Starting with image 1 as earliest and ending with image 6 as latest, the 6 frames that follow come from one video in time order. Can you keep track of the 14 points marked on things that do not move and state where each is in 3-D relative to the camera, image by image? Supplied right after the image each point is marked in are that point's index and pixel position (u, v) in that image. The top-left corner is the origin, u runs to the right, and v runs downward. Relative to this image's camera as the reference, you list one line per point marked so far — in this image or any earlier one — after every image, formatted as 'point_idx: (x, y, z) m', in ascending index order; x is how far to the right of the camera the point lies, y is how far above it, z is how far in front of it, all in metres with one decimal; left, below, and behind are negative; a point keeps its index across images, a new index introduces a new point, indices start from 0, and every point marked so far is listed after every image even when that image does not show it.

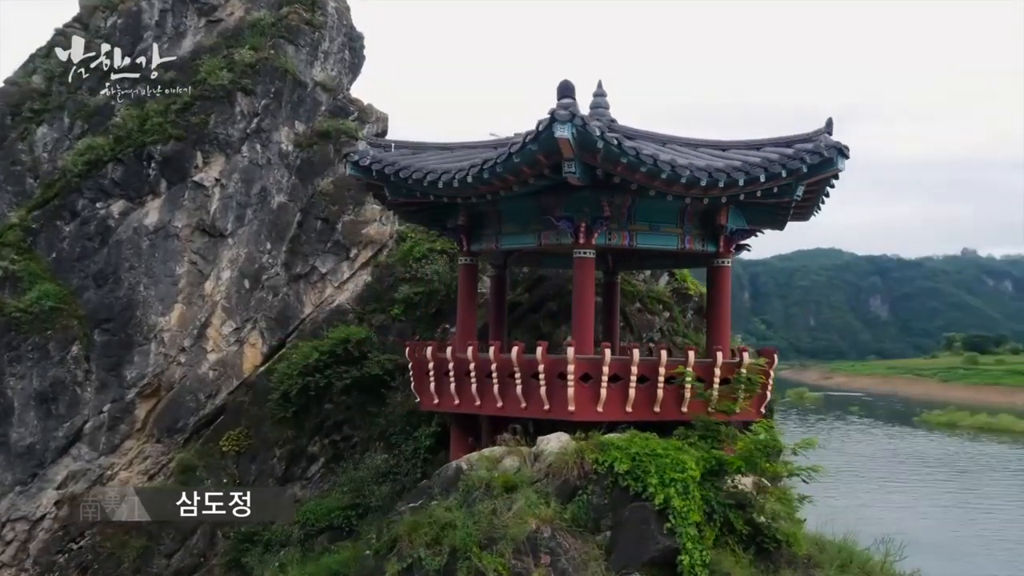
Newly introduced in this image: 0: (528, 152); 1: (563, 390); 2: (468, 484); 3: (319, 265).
0: (+0.1, +1.3, +9.1) m
1: (+0.7, -1.0, +9.7) m
2: (-0.5, -1.9, +9.3) m
3: (-3.3, +0.4, +16.9) m
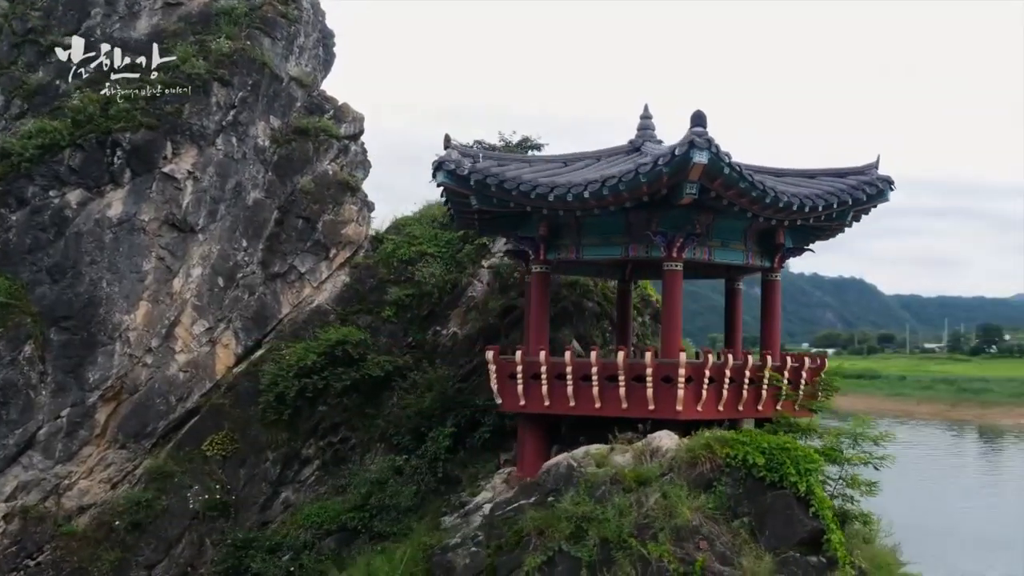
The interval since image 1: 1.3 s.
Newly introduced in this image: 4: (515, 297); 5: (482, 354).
0: (+1.5, +1.2, +9.9) m
1: (+1.8, -1.2, +10.5) m
2: (+0.8, -2.0, +9.9) m
3: (-3.7, +0.4, +16.6) m
4: (0.0, -0.1, +15.7) m
5: (-0.5, -1.1, +15.4) m
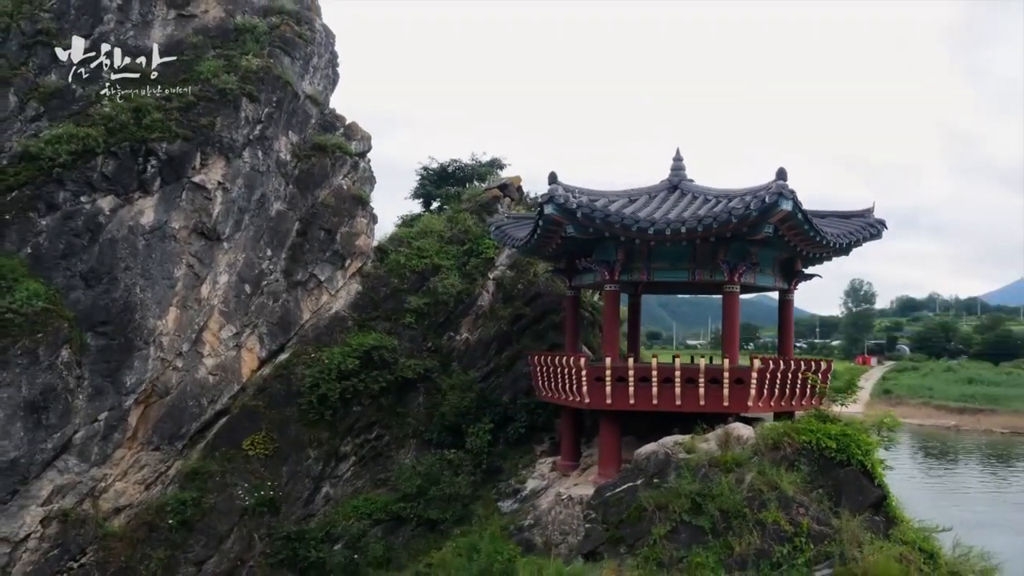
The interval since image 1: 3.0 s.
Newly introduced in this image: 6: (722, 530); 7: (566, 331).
0: (+3.0, +0.9, +12.3) m
1: (+3.2, -1.4, +13.0) m
2: (+2.3, -2.3, +12.1) m
3: (-3.6, +0.3, +17.6) m
4: (+0.2, -0.3, +17.6) m
5: (-0.2, -1.2, +17.2) m
6: (+2.5, -3.0, +11.6) m
7: (+1.0, -0.7, +15.9) m
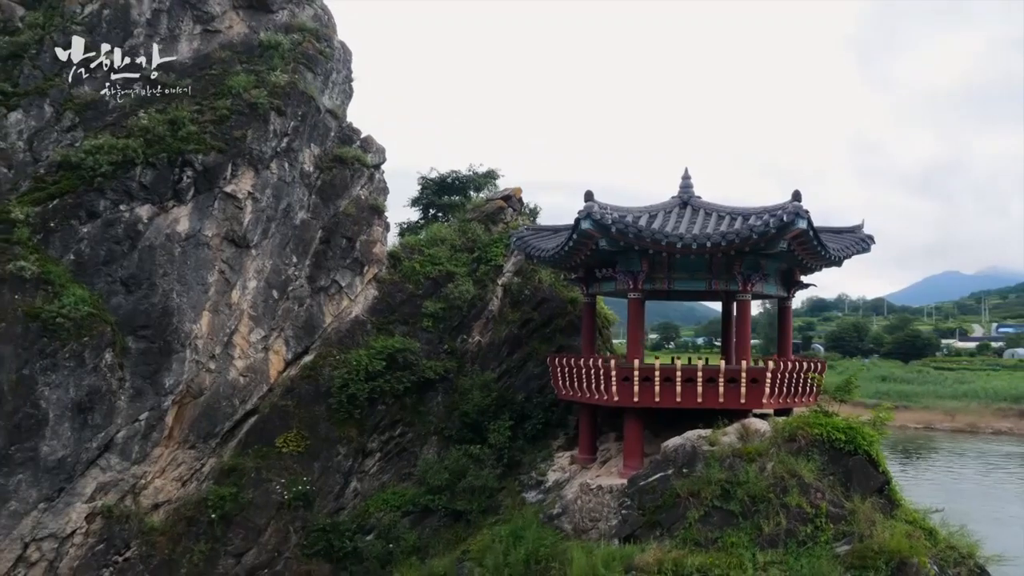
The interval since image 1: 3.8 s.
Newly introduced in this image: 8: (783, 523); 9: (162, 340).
0: (+3.7, +0.8, +13.8) m
1: (+3.7, -1.6, +14.5) m
2: (+2.9, -2.4, +13.6) m
3: (-3.4, +0.2, +18.6) m
4: (+0.3, -0.5, +18.8) m
5: (0.0, -1.4, +18.4) m
6: (+3.2, -3.1, +13.0) m
7: (+1.3, -0.8, +17.2) m
8: (+3.7, -3.2, +12.9) m
9: (-6.0, -0.9, +16.2) m
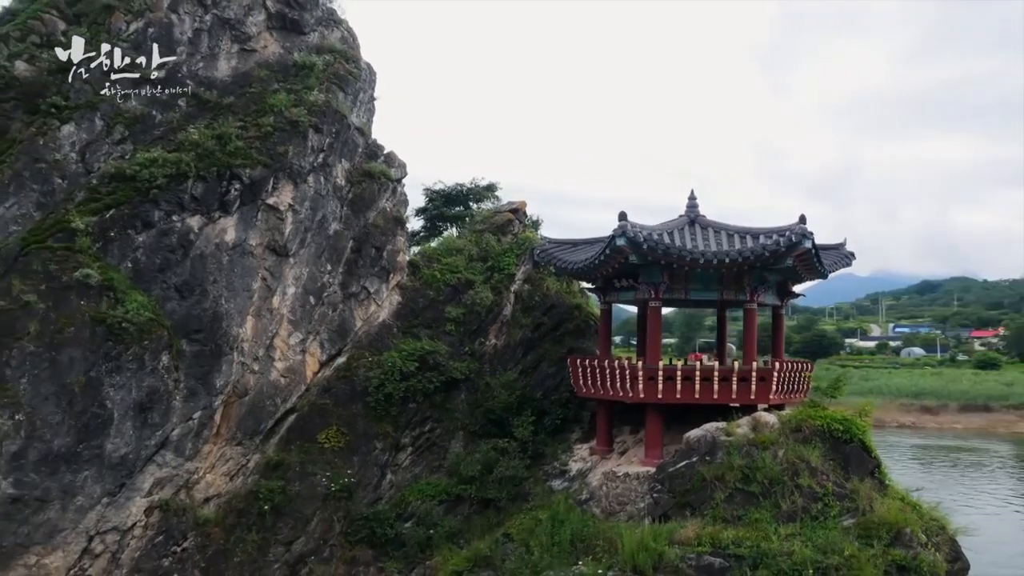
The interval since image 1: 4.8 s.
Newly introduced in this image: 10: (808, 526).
0: (+4.4, +0.6, +15.8) m
1: (+4.4, -1.7, +16.5) m
2: (+3.7, -2.6, +15.5) m
3: (-3.1, +0.1, +19.8) m
4: (+0.6, -0.6, +20.5) m
5: (+0.3, -1.5, +20.0) m
6: (+4.0, -3.3, +15.0) m
7: (+1.7, -1.0, +19.0) m
8: (+4.5, -3.4, +14.9) m
9: (-5.4, -1.0, +17.2) m
10: (+4.6, -3.7, +14.6) m
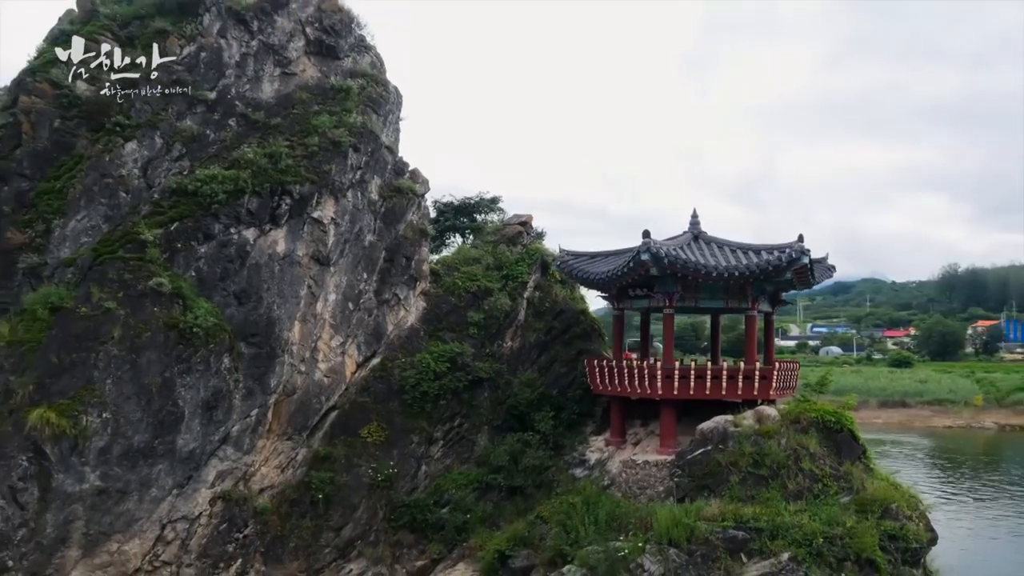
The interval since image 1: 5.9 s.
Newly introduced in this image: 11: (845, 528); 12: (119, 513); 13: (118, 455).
0: (+5.1, +0.4, +18.1) m
1: (+5.0, -1.9, +18.8) m
2: (+4.4, -2.7, +17.8) m
3: (-2.7, -0.1, +21.5) m
4: (+0.9, -0.8, +22.4) m
5: (+0.6, -1.7, +21.9) m
6: (+4.8, -3.4, +17.3) m
7: (+2.1, -1.2, +21.0) m
8: (+5.3, -3.5, +17.2) m
9: (-4.8, -1.1, +18.7) m
10: (+5.4, -3.9, +16.9) m
11: (+5.7, -4.1, +16.2) m
12: (-6.9, -3.9, +16.5) m
13: (-6.9, -2.9, +16.4) m
